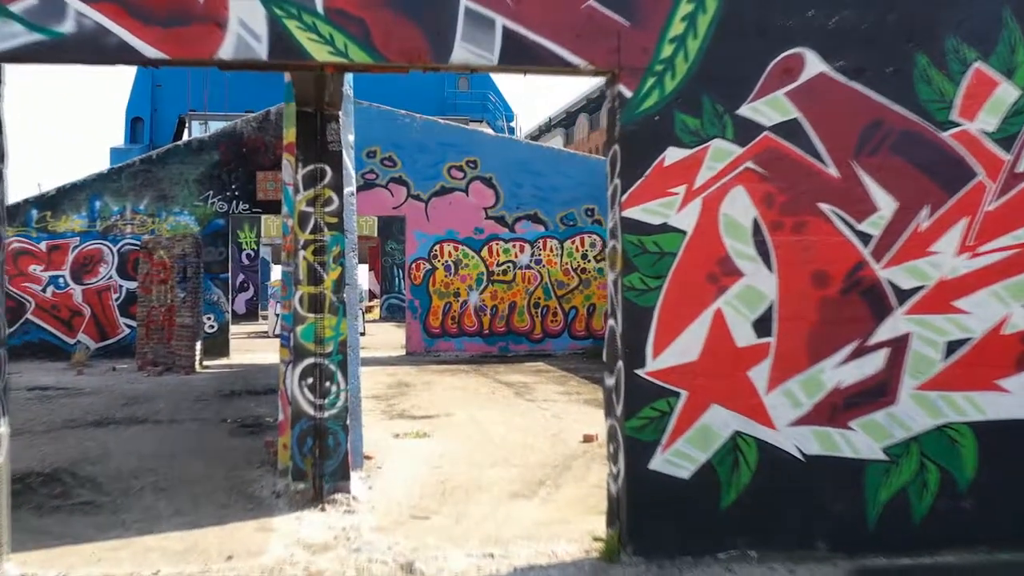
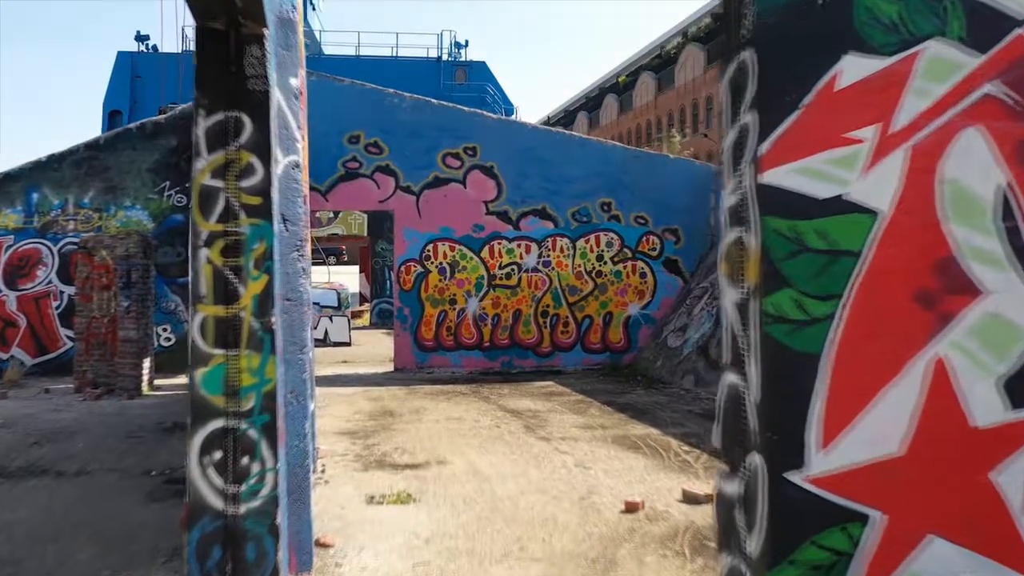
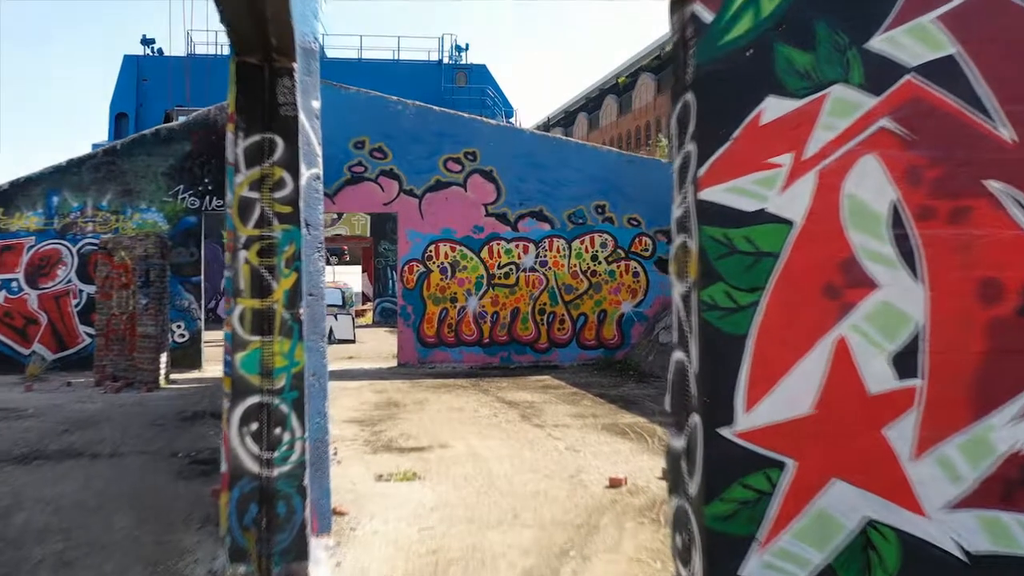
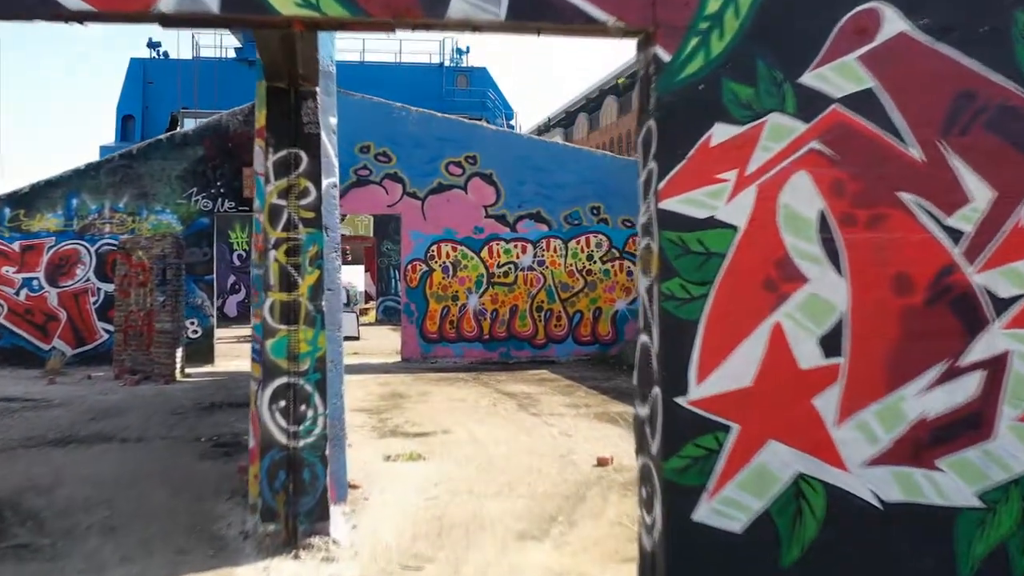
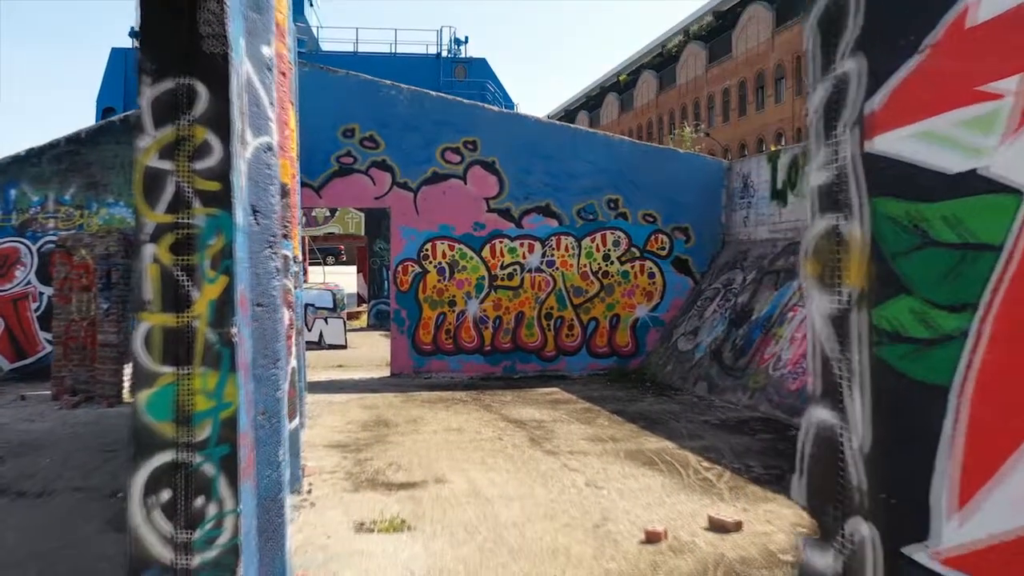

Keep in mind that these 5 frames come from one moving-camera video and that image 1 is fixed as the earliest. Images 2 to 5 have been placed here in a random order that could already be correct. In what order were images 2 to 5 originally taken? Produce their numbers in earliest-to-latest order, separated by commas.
4, 3, 2, 5
